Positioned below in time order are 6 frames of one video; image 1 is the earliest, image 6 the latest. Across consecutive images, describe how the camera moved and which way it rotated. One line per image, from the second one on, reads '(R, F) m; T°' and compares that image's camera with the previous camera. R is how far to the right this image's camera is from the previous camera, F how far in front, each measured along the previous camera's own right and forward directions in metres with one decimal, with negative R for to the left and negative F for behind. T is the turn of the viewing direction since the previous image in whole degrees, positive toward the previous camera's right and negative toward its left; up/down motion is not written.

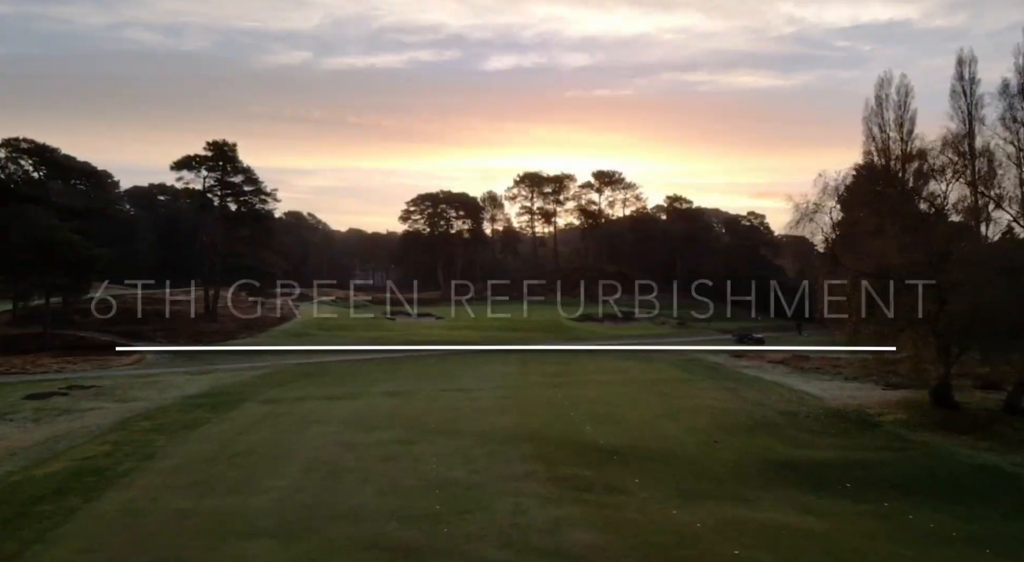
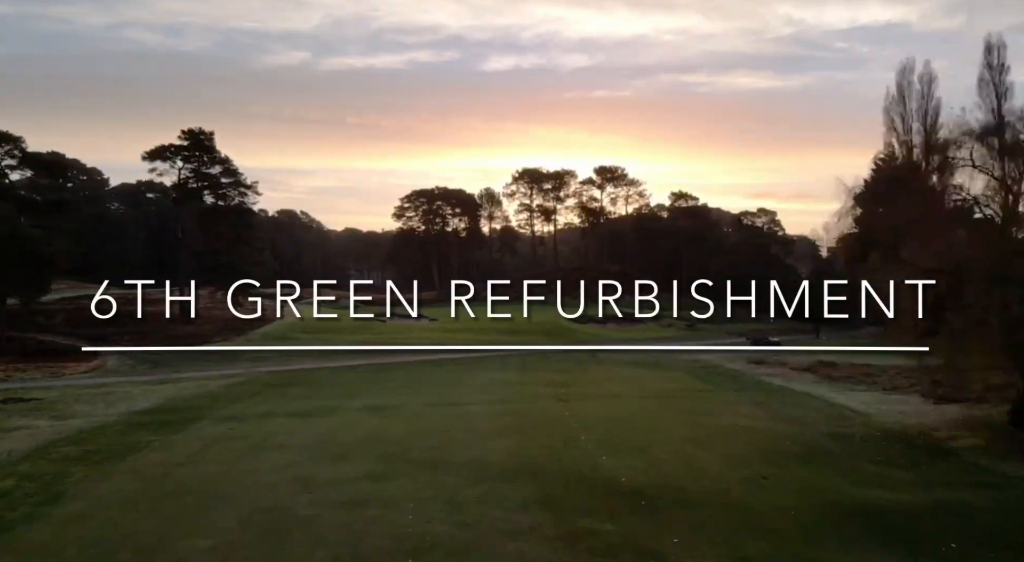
(0.0, +3.9) m; 0°
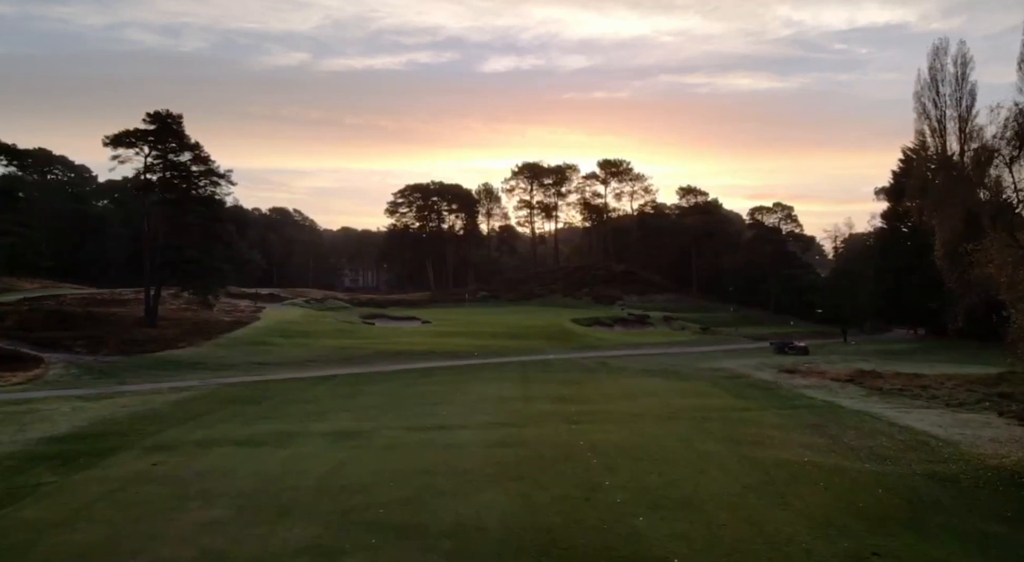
(0.0, +4.9) m; 0°
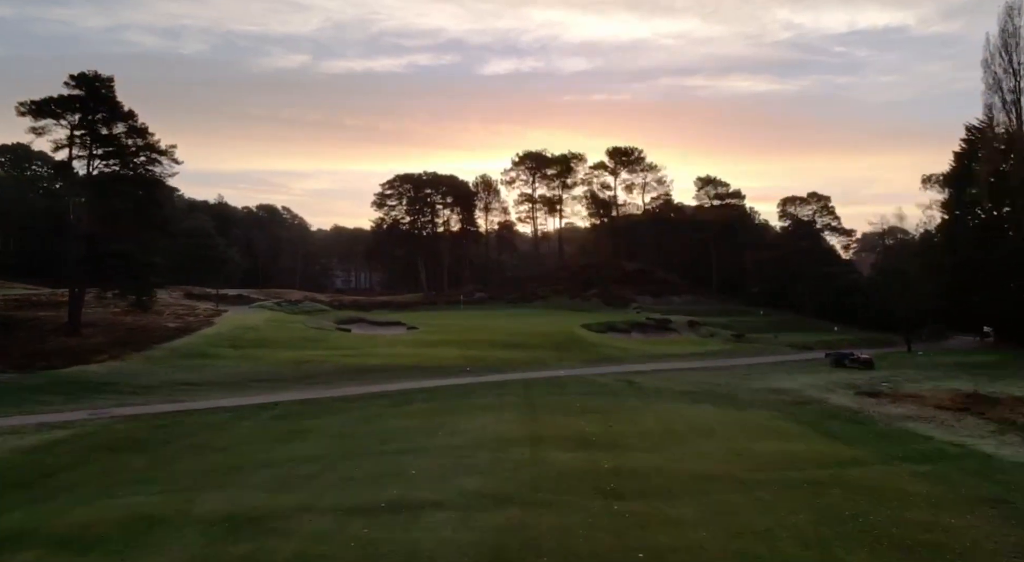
(-0.1, +8.3) m; 0°
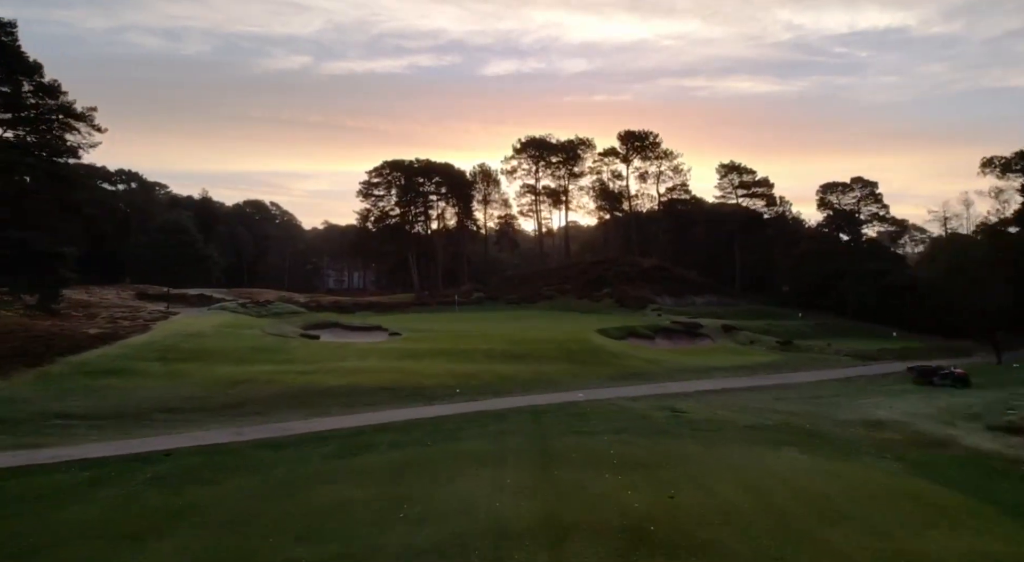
(-0.1, +7.9) m; 0°
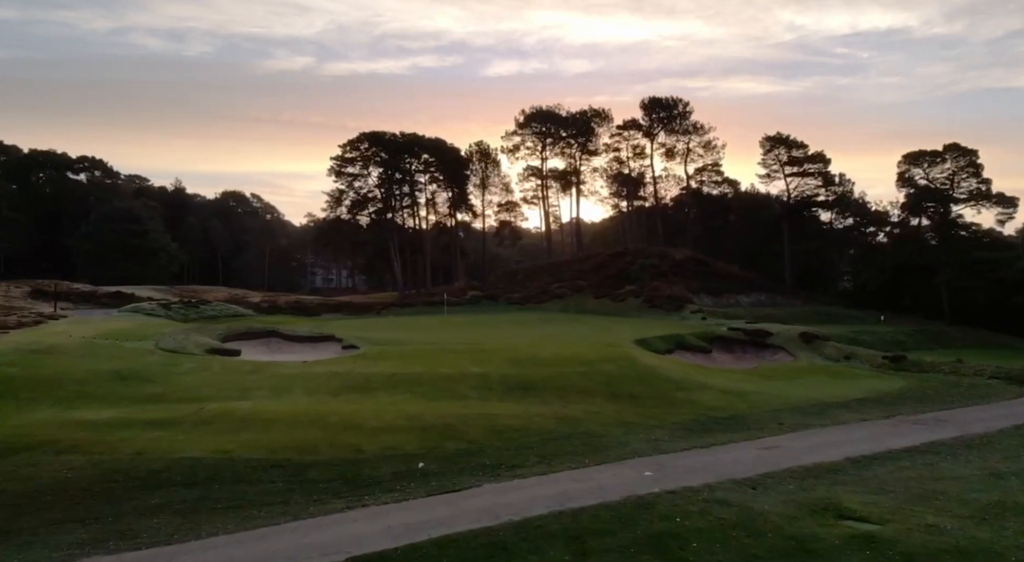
(-0.1, +11.6) m; 0°
